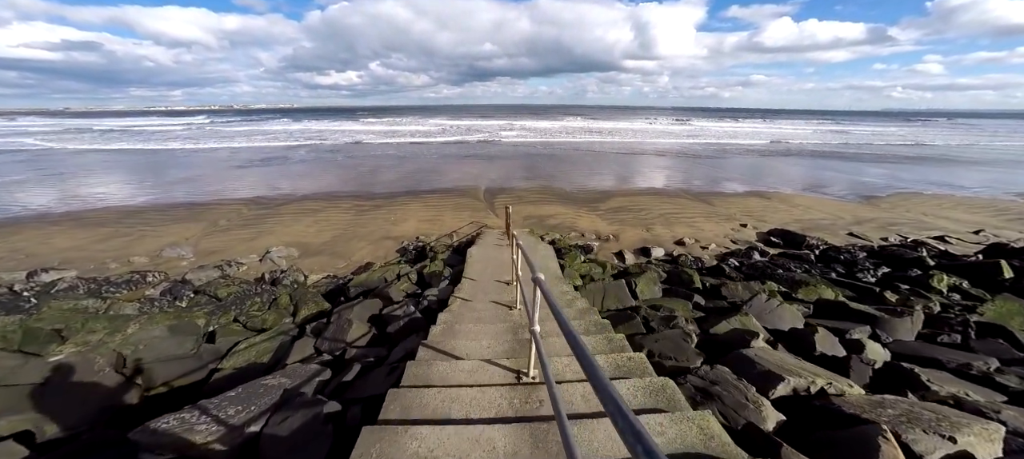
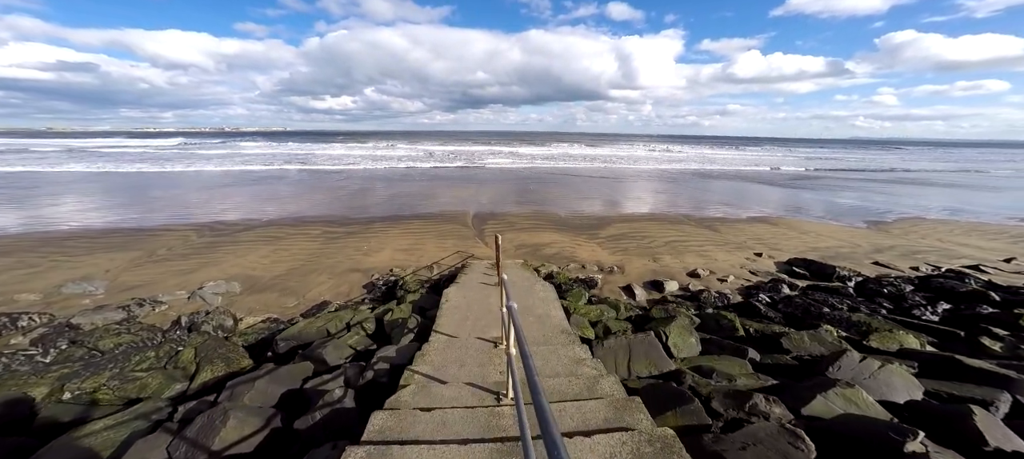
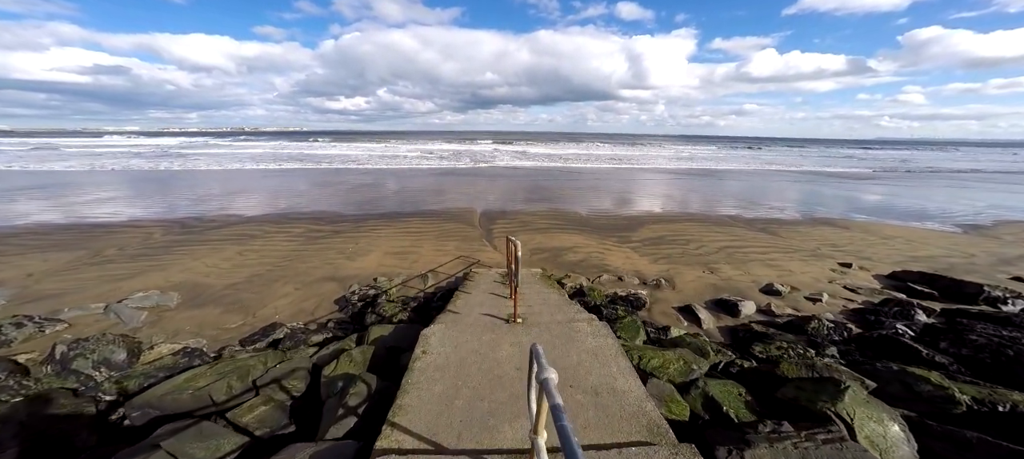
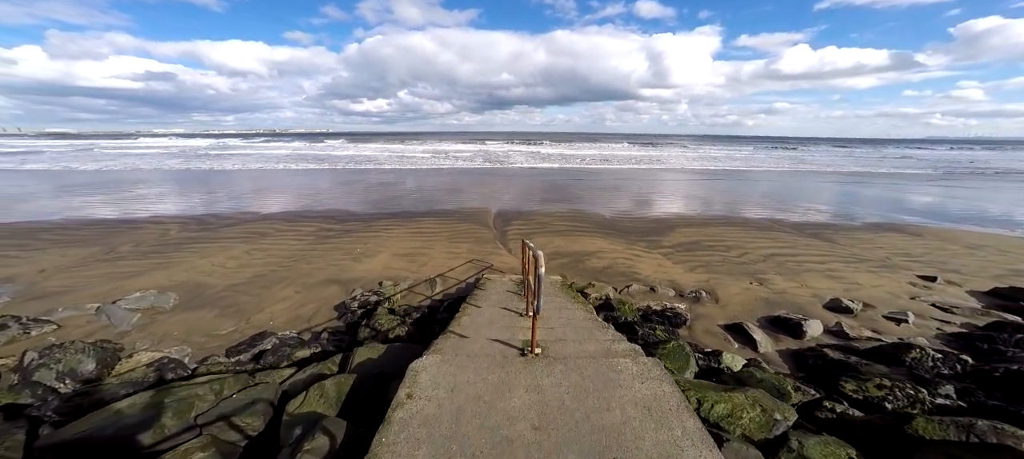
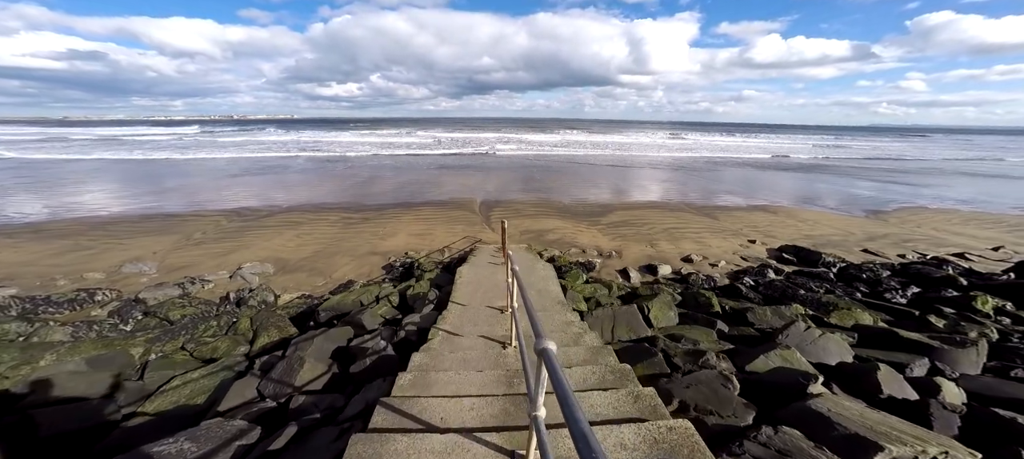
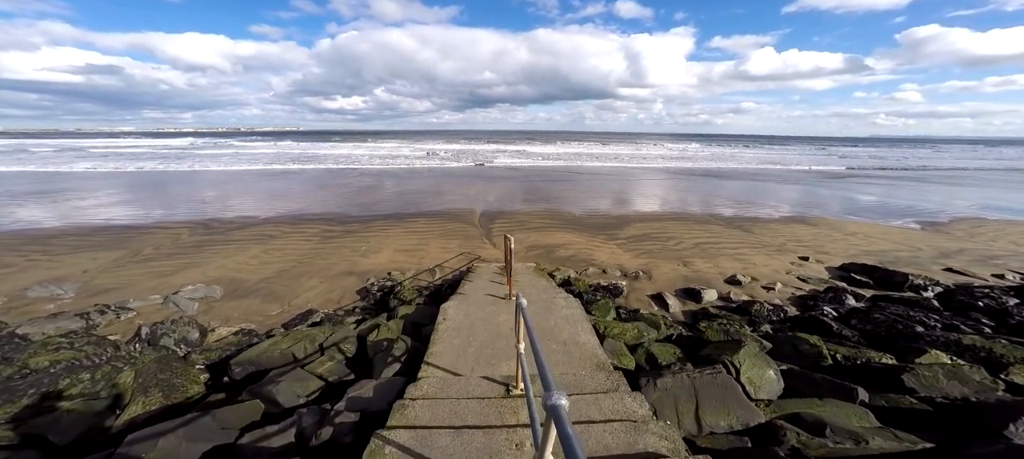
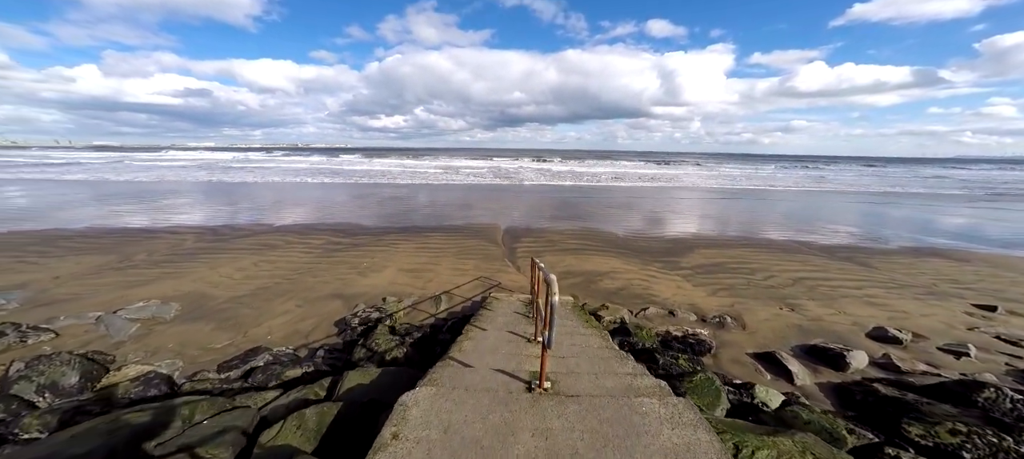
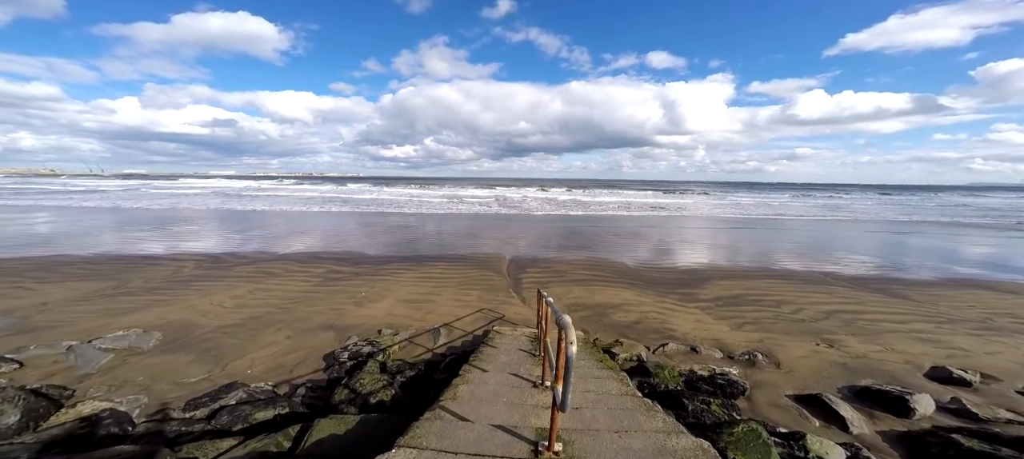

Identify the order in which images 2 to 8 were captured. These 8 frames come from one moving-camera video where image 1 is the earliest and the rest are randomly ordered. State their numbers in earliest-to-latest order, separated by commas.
5, 2, 6, 3, 4, 7, 8
